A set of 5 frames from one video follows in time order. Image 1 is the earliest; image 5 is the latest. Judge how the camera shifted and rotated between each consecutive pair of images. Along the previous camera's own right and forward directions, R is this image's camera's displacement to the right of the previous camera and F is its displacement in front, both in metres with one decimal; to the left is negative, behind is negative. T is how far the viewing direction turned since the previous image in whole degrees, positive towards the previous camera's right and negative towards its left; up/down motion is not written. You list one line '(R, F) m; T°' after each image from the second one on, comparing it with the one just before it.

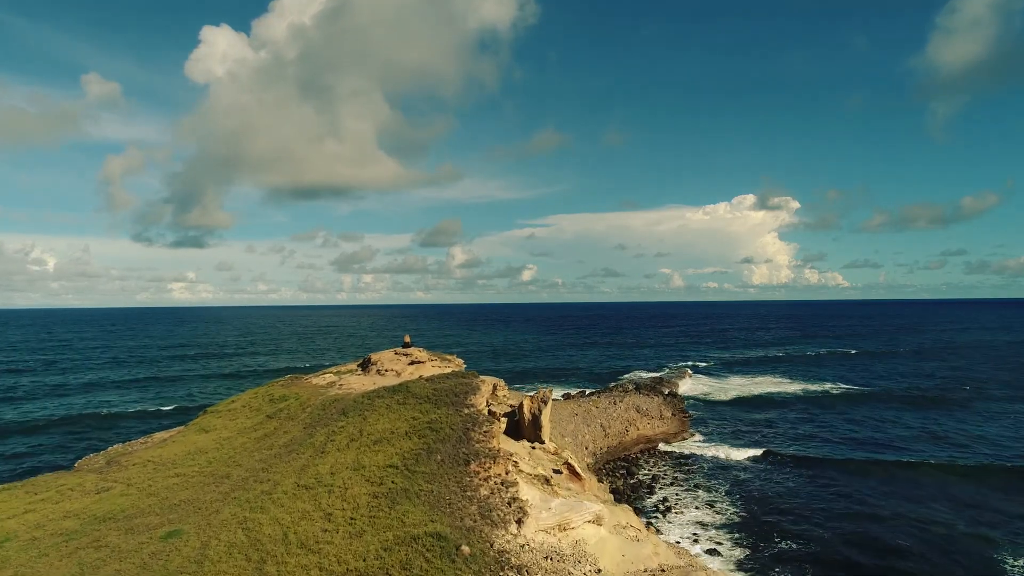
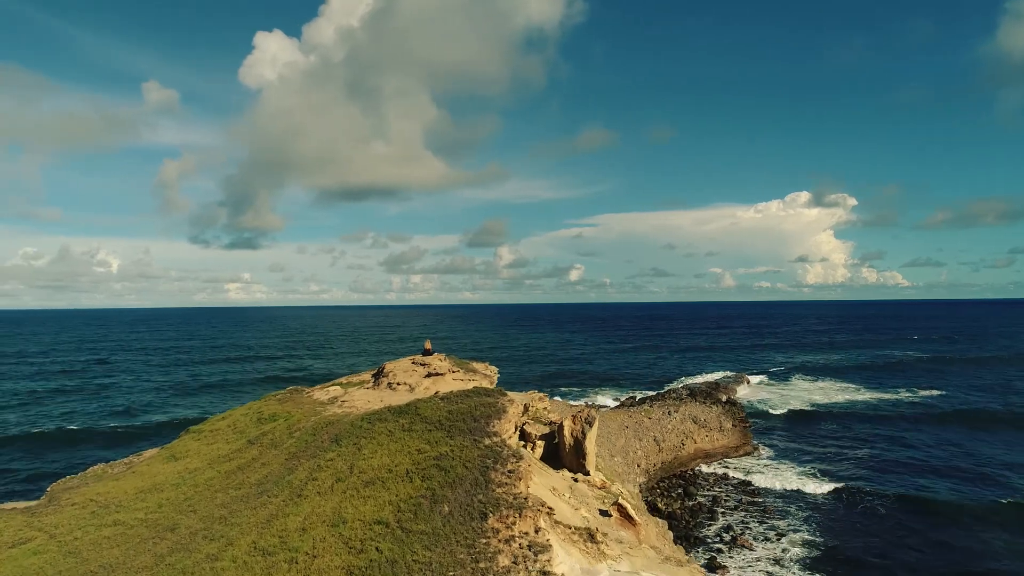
(+0.3, +5.1) m; -4°
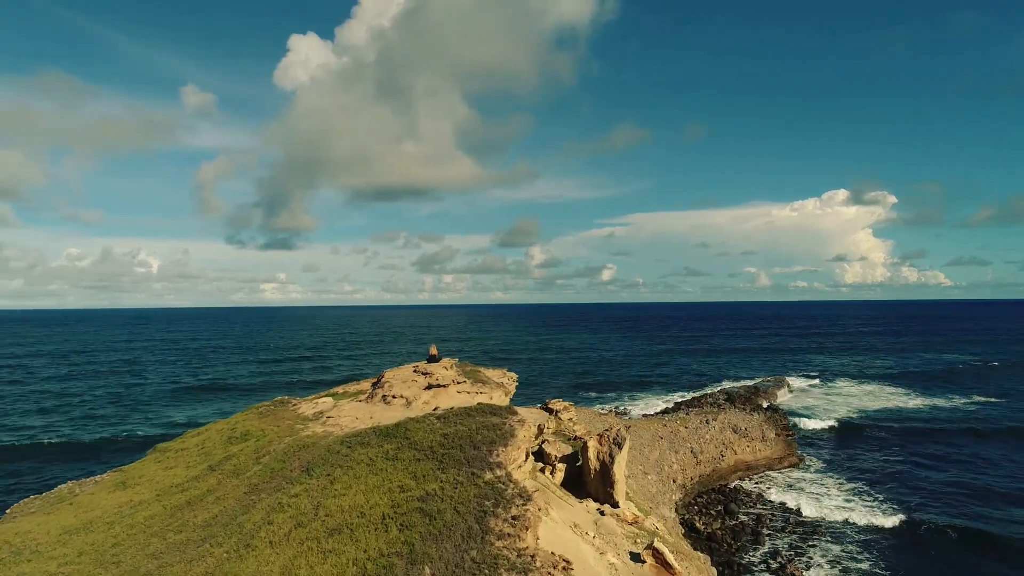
(+0.5, +3.6) m; -3°
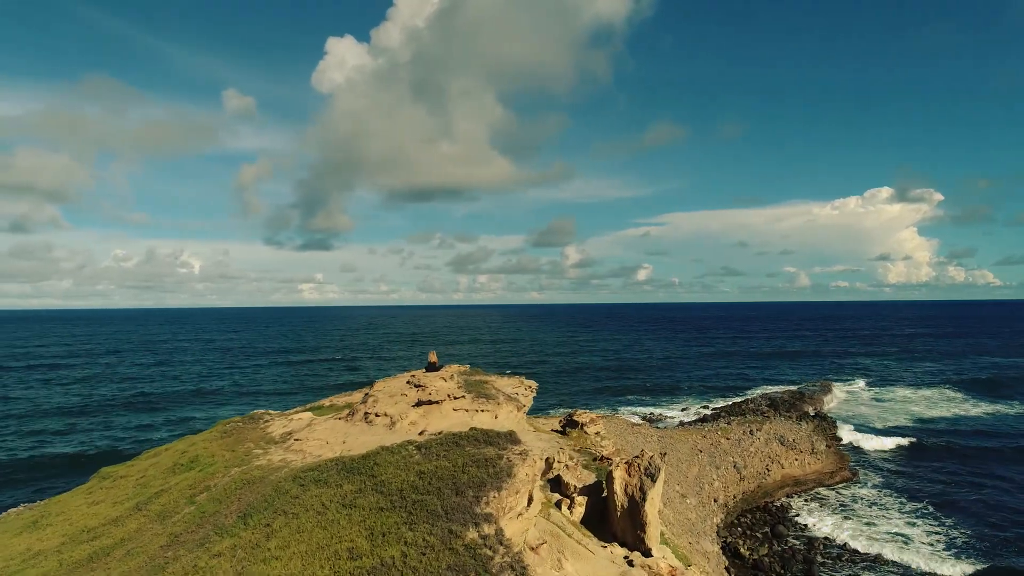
(+0.6, +3.8) m; -3°
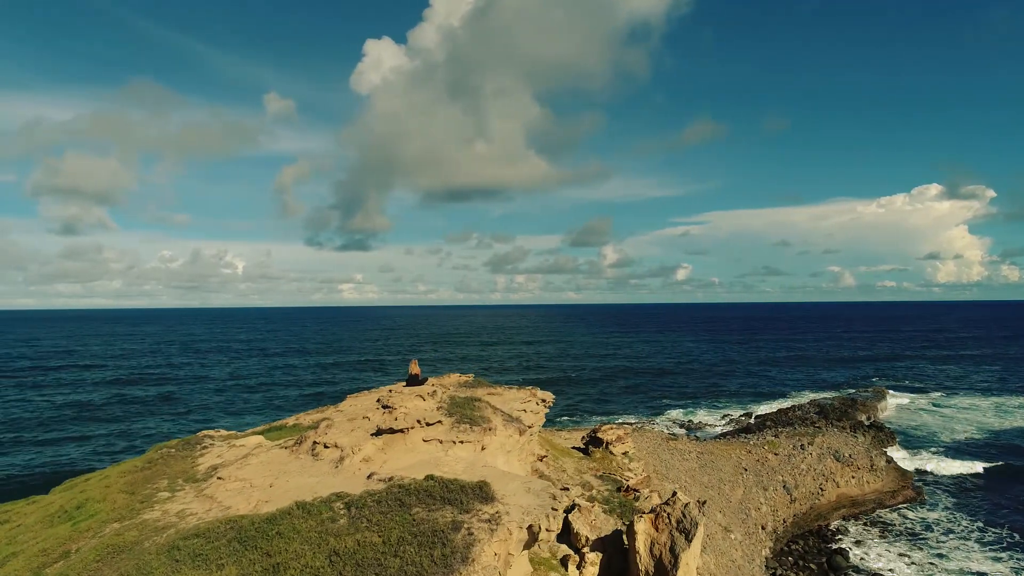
(+0.9, +4.1) m; -3°
